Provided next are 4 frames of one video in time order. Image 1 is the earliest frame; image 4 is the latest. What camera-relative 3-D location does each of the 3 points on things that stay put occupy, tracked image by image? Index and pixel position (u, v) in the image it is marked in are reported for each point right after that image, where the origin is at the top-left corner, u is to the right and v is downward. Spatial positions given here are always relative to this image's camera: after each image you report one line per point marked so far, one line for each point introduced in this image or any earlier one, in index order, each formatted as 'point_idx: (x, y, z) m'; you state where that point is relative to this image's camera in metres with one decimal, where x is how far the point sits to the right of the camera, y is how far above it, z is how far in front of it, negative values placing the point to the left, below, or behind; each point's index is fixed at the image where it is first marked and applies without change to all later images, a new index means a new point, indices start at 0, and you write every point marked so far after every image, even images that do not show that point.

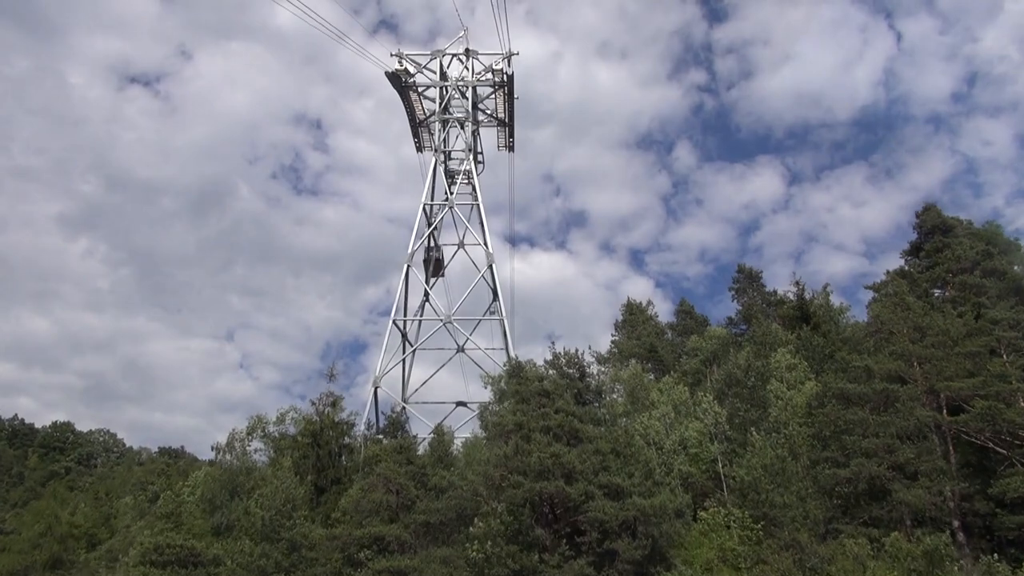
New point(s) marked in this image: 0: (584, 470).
0: (+1.8, -4.6, +20.0) m
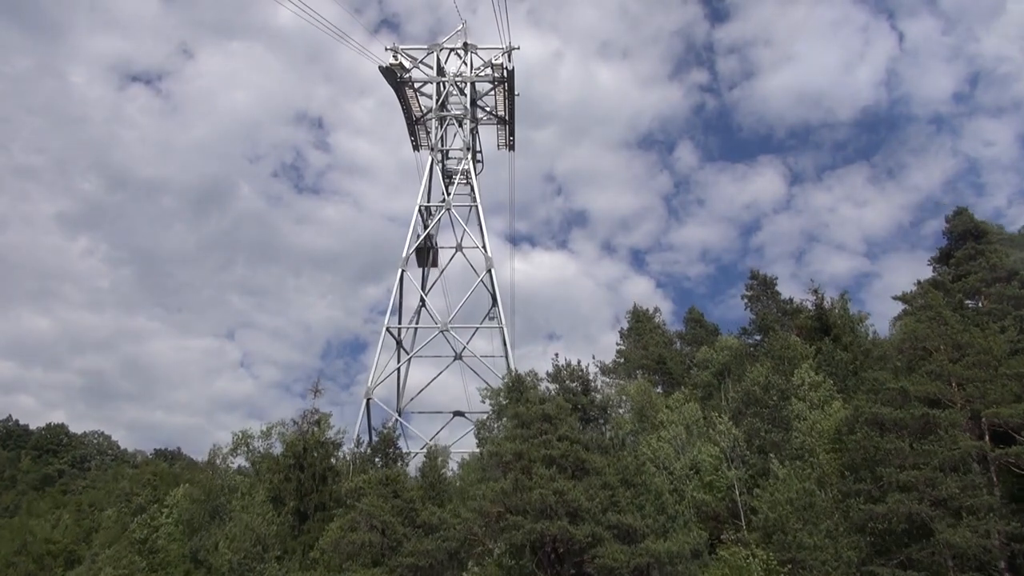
0: (+1.8, -4.9, +18.2) m
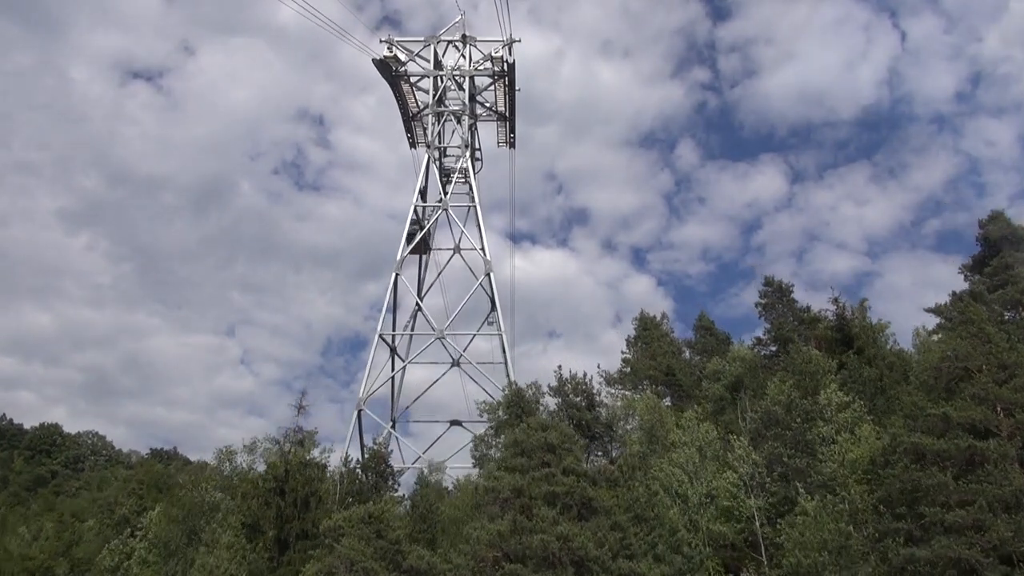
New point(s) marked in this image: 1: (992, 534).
0: (+1.7, -5.1, +16.5) m
1: (+9.5, -4.8, +16.4) m
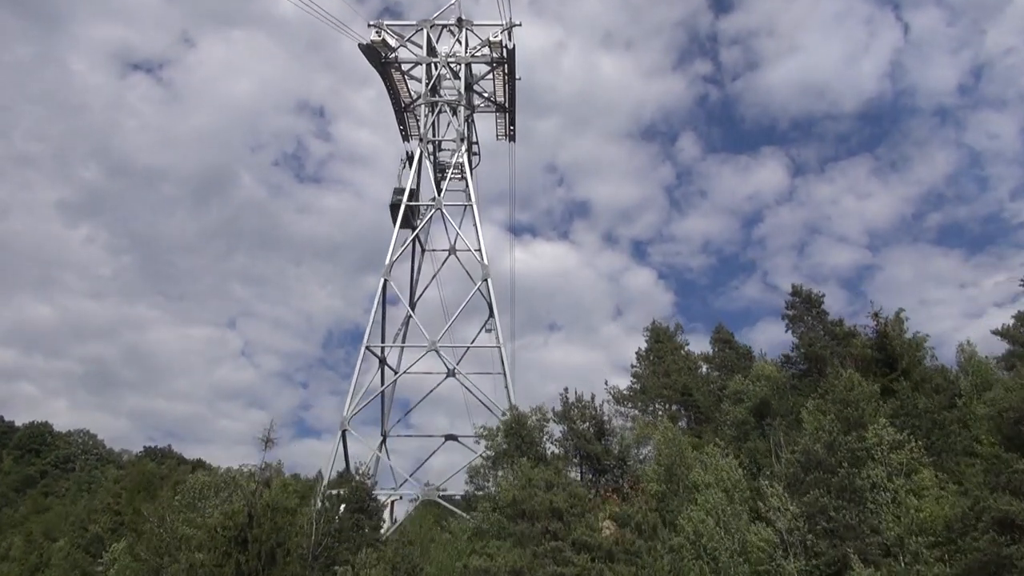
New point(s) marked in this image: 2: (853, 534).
0: (+1.7, -5.6, +13.8) m
1: (+9.4, -5.2, +13.7) m
2: (+7.1, -5.1, +17.6) m
